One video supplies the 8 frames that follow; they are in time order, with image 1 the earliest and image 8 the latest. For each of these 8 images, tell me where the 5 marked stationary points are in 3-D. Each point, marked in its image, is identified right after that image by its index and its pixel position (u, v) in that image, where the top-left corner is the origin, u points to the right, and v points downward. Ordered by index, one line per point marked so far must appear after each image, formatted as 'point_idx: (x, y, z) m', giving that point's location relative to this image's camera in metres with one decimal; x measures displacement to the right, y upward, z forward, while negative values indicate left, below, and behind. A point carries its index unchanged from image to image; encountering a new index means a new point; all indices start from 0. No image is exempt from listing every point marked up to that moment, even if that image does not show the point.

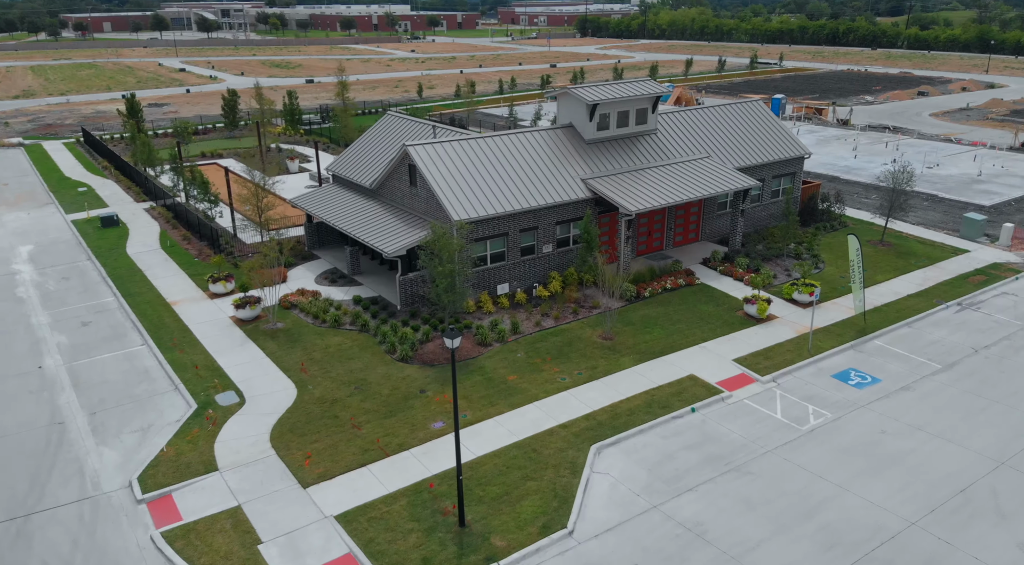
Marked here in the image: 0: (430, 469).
0: (-1.8, -4.1, +17.4) m
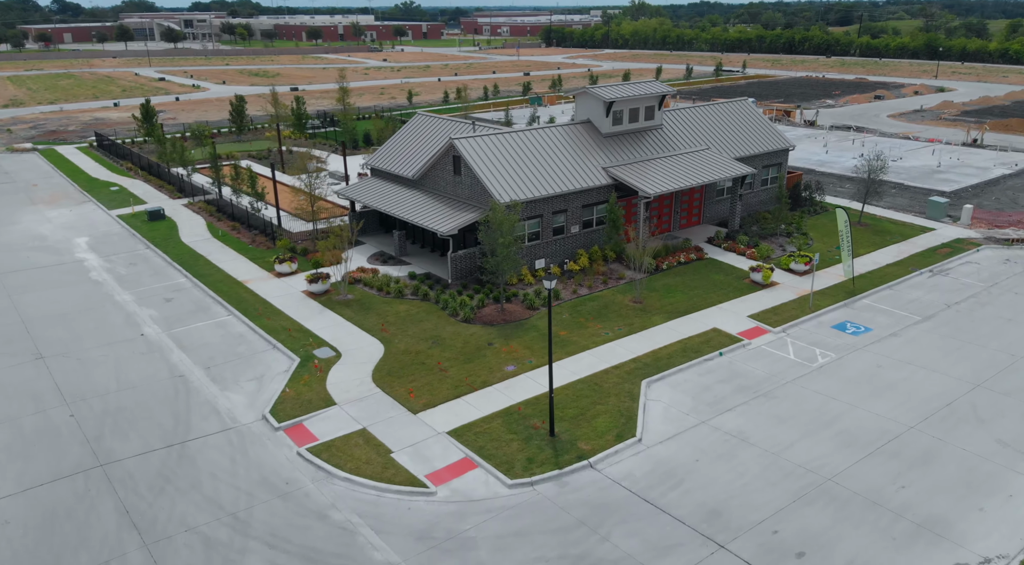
0: (+0.1, -3.1, +20.7) m
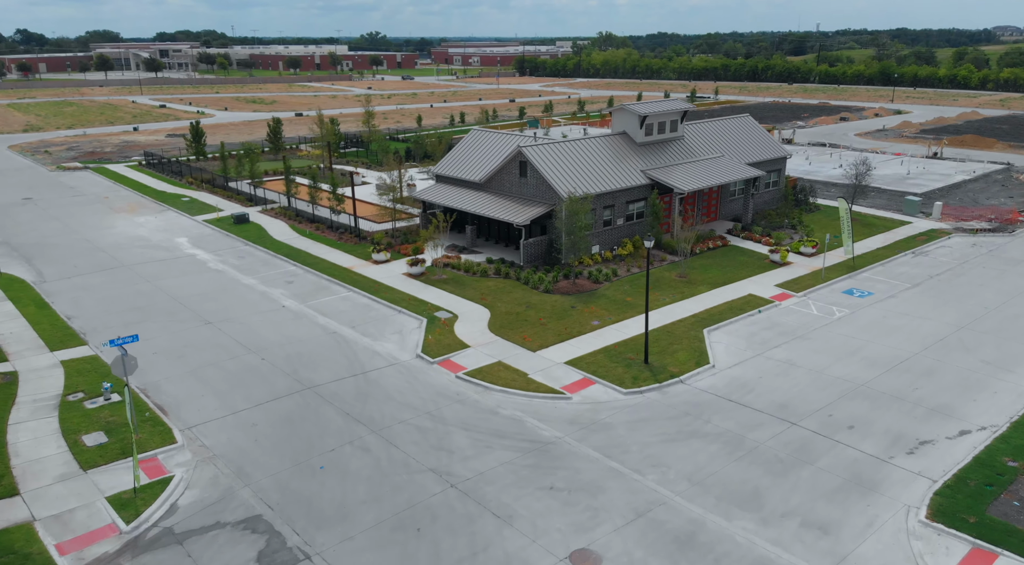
0: (+3.4, -1.9, +26.2) m
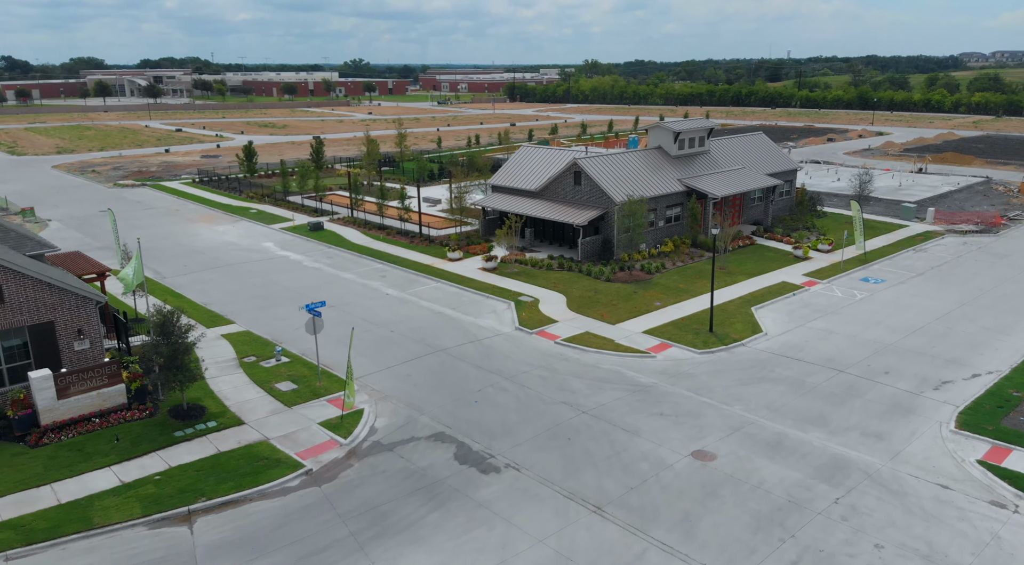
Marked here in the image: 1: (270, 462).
0: (+6.7, -1.3, +31.2) m
1: (-6.3, -4.7, +19.7) m
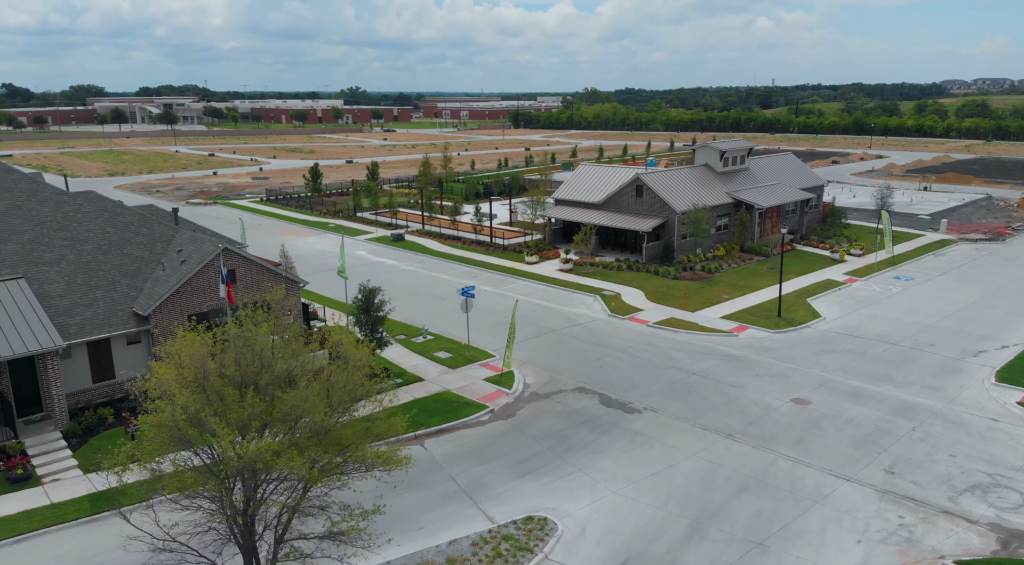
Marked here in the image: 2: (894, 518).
0: (+11.2, -1.0, +36.5) m
1: (-1.7, -4.1, +24.7) m
2: (+9.6, -5.9, +18.9) m
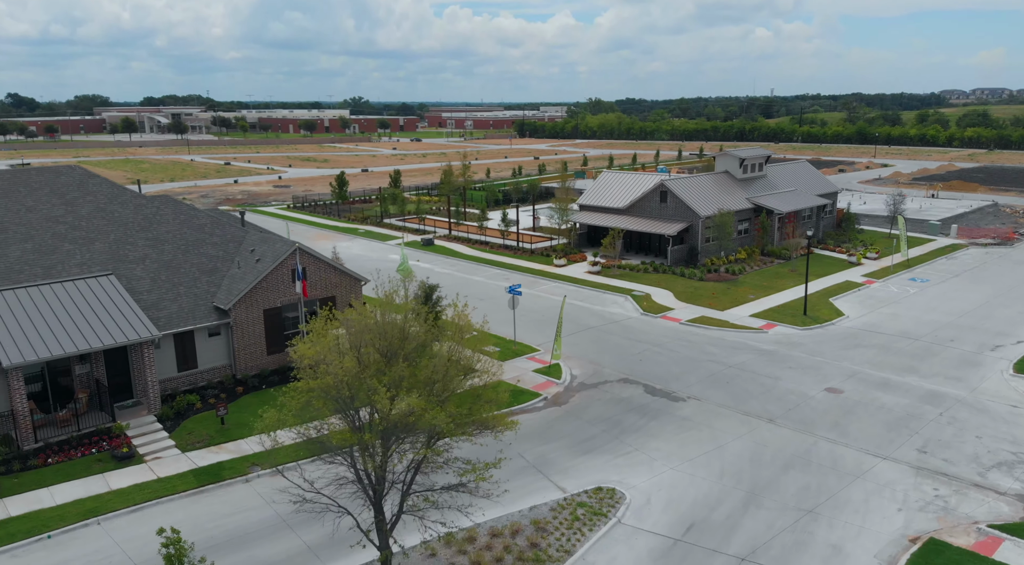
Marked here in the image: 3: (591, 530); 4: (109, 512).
0: (+13.1, -1.0, +38.3) m
1: (+0.2, -4.0, +26.5) m
2: (+11.5, -5.7, +20.7) m
3: (+2.0, -6.0, +18.3) m
4: (-10.3, -5.9, +19.2) m
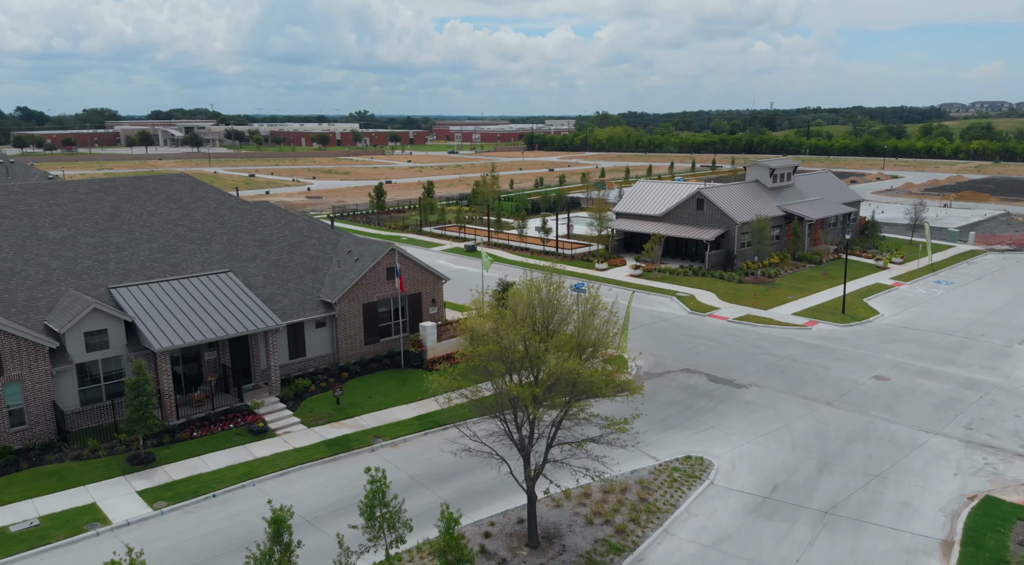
0: (+16.1, -1.1, +41.0) m
1: (+3.2, -3.8, +29.2) m
2: (+14.5, -5.5, +23.3) m
3: (+5.0, -5.8, +20.9) m
4: (-7.3, -5.6, +21.8) m
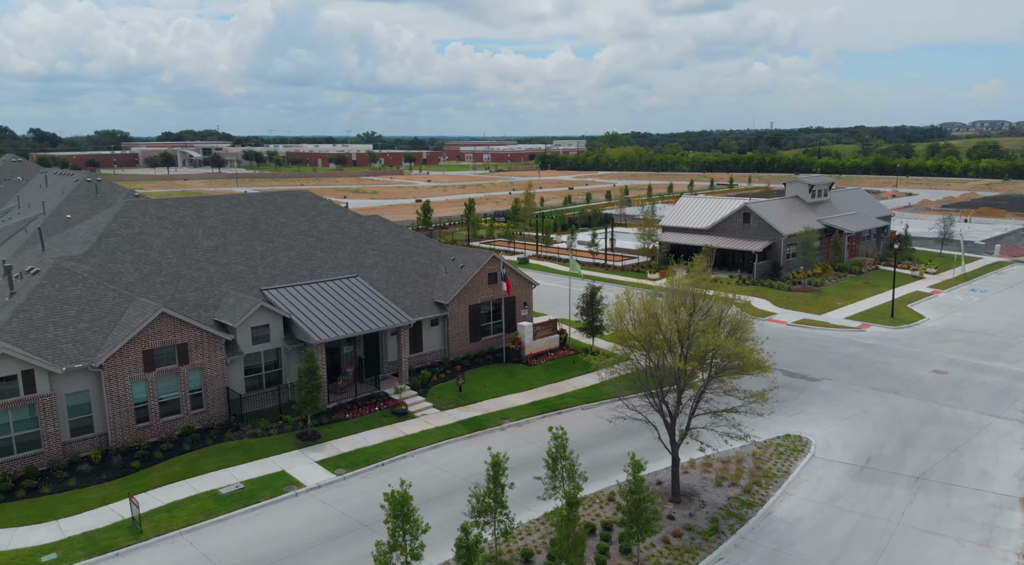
0: (+20.3, -1.5, +44.3) m
1: (+7.3, -4.0, +32.4) m
2: (+18.7, -5.5, +26.4) m
3: (+9.1, -5.7, +24.0) m
4: (-3.2, -5.6, +25.0) m
